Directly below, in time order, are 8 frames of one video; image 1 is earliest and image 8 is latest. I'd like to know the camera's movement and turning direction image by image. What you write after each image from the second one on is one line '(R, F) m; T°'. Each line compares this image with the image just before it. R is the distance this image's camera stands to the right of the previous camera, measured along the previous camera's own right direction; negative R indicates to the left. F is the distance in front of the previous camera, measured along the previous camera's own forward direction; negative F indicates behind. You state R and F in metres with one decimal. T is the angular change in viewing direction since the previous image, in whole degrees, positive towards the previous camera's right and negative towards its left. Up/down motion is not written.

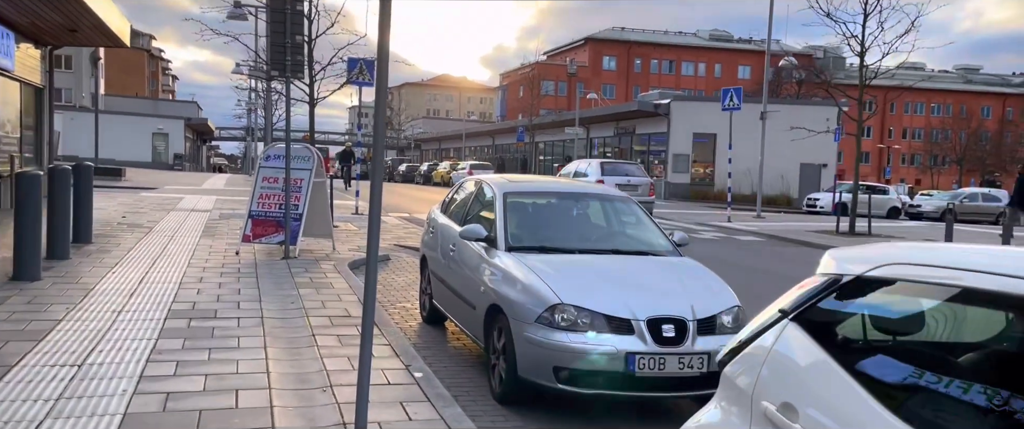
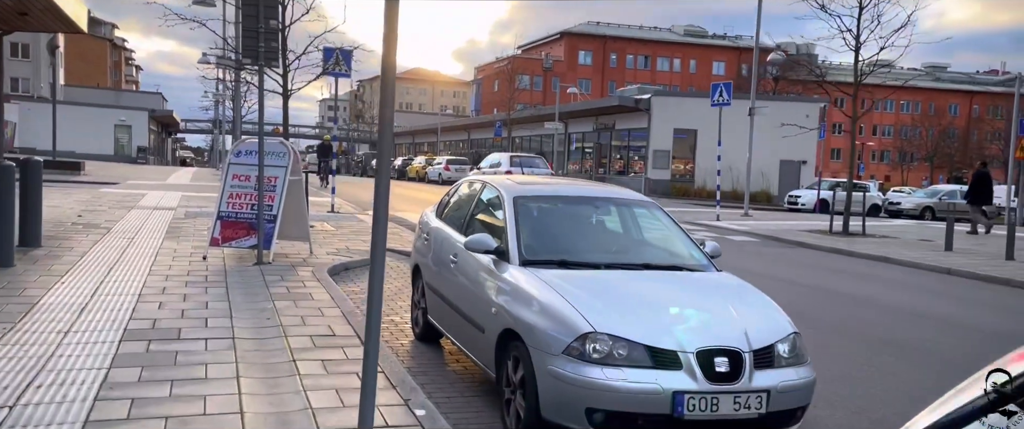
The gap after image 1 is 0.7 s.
(-0.3, +0.7) m; +2°
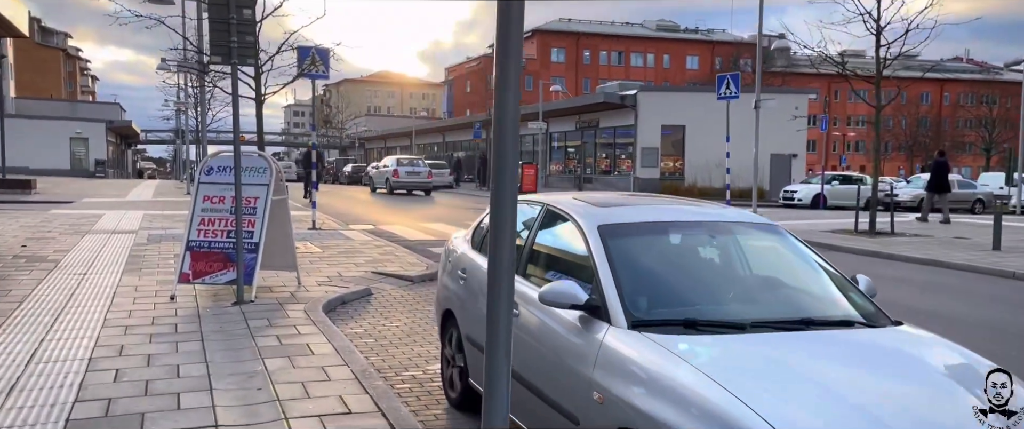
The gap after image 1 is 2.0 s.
(-0.6, +1.3) m; +2°
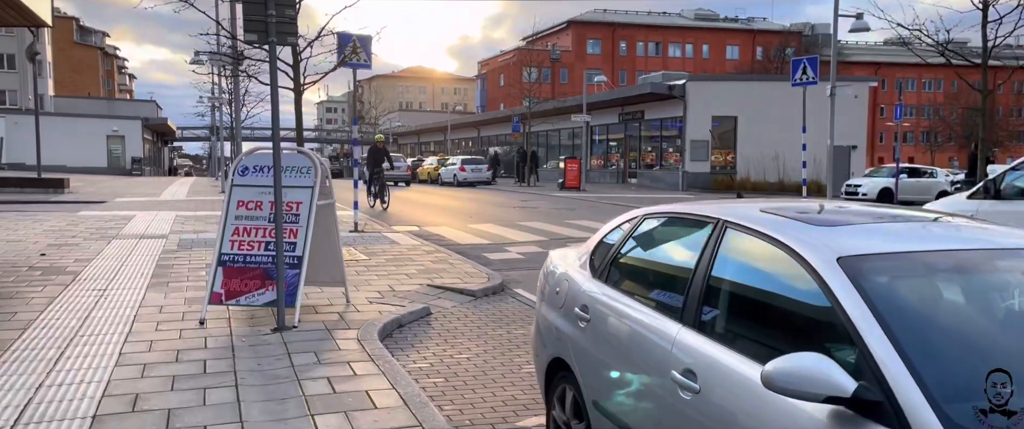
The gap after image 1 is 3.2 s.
(-0.5, +1.2) m; -3°
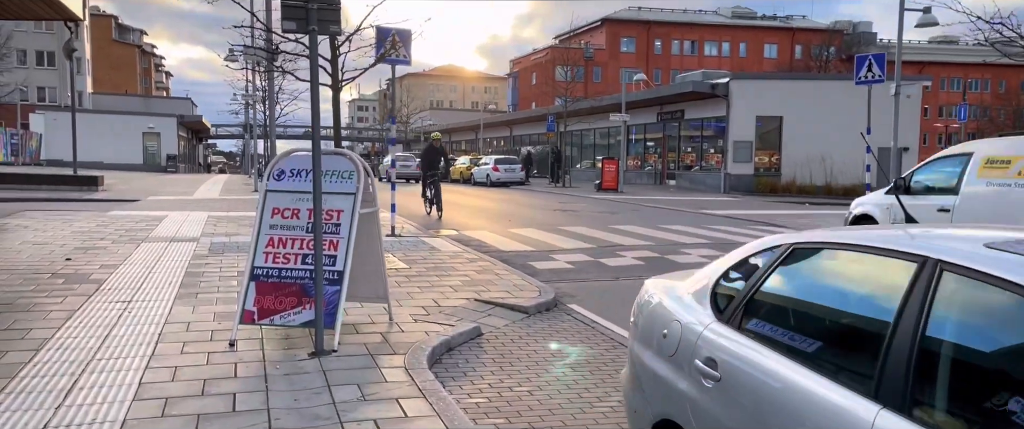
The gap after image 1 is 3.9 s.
(-0.3, +0.7) m; -2°
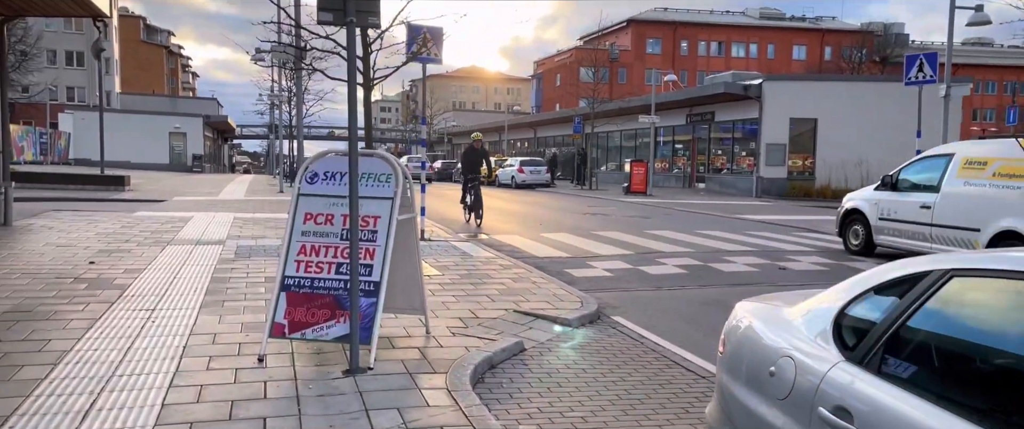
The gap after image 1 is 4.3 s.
(-0.2, +0.4) m; -2°
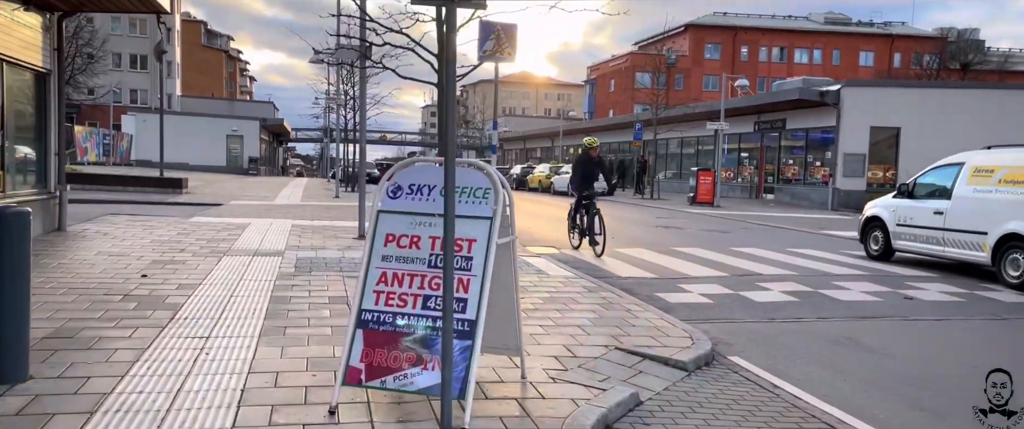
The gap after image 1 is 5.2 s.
(-0.5, +0.9) m; -4°
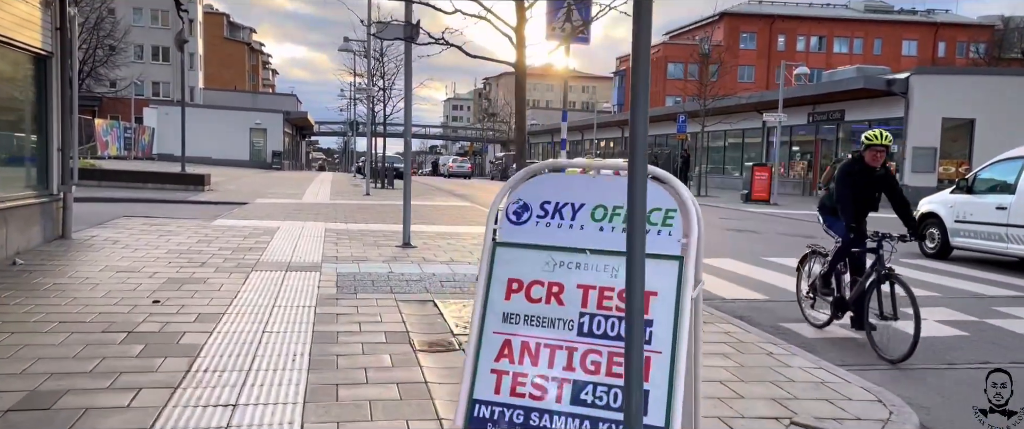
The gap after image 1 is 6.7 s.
(-0.7, +1.6) m; -2°
